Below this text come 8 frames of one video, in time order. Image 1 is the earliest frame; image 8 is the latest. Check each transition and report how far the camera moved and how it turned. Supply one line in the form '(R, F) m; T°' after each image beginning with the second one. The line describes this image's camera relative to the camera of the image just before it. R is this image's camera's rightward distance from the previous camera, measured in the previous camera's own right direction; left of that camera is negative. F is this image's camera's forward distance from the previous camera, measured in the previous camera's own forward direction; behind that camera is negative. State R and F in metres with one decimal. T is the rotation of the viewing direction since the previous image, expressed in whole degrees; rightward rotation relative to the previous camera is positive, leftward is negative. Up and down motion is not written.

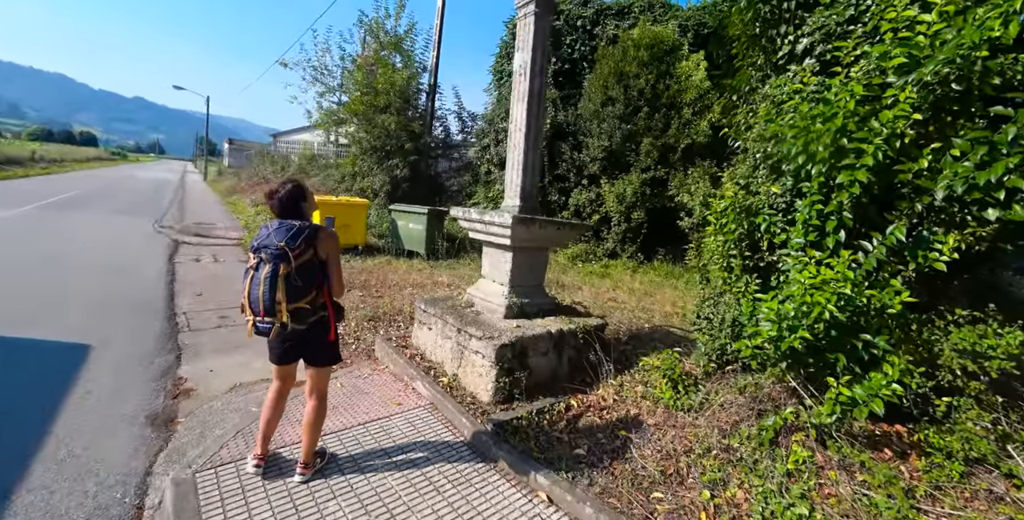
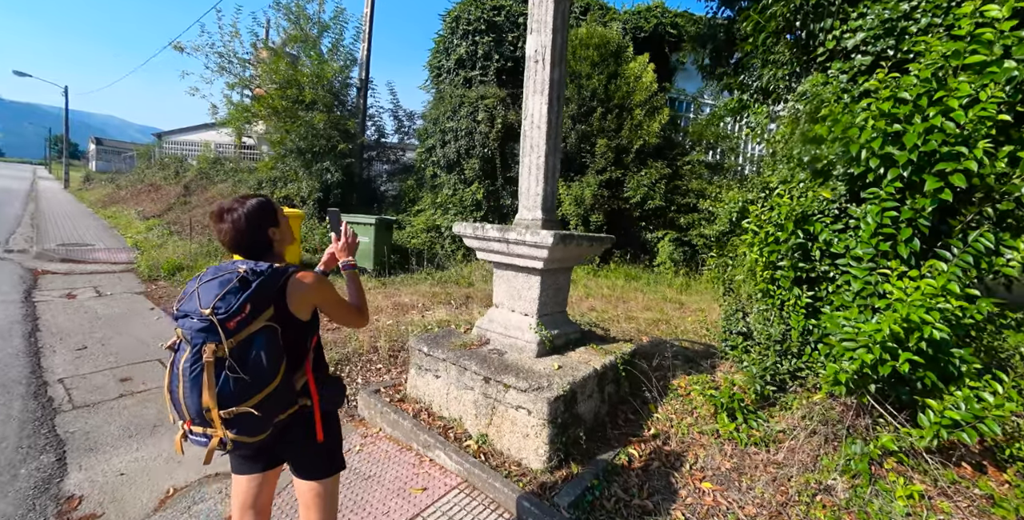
(-0.9, +0.8) m; +12°
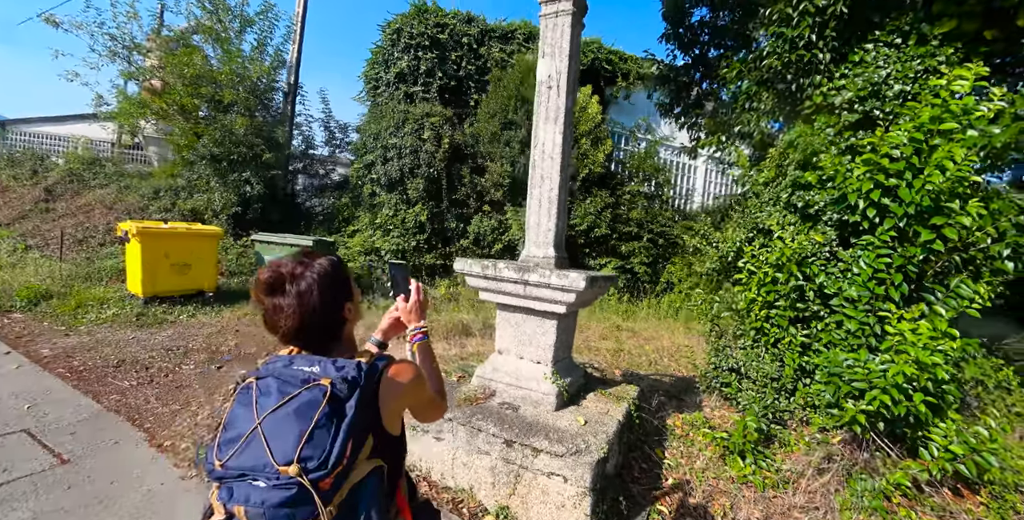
(-0.8, +0.4) m; +12°
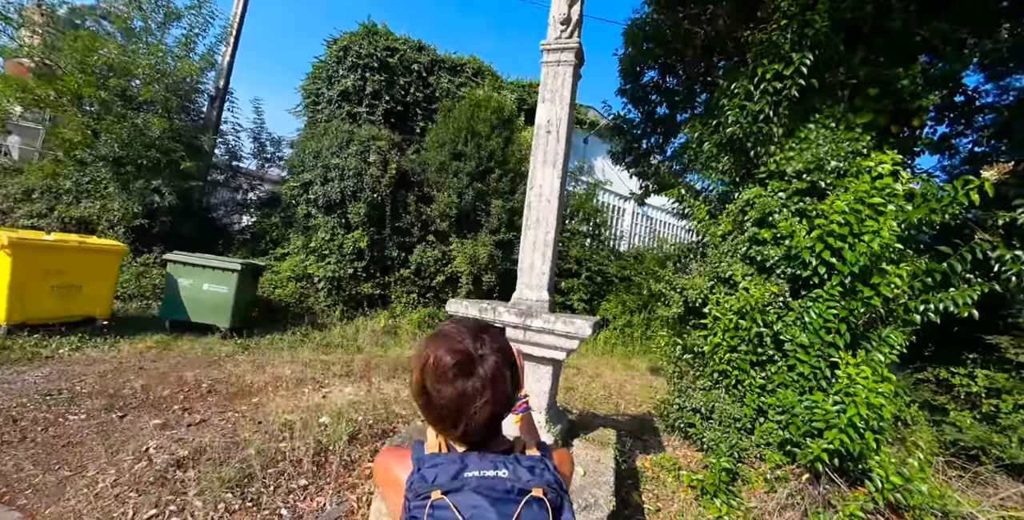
(-0.6, +0.1) m; +12°
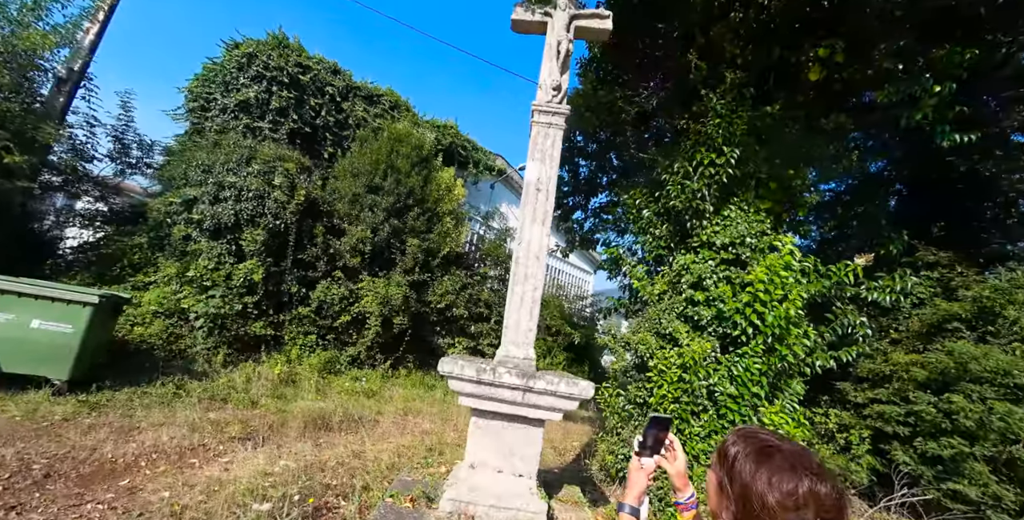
(-0.9, +0.2) m; +17°
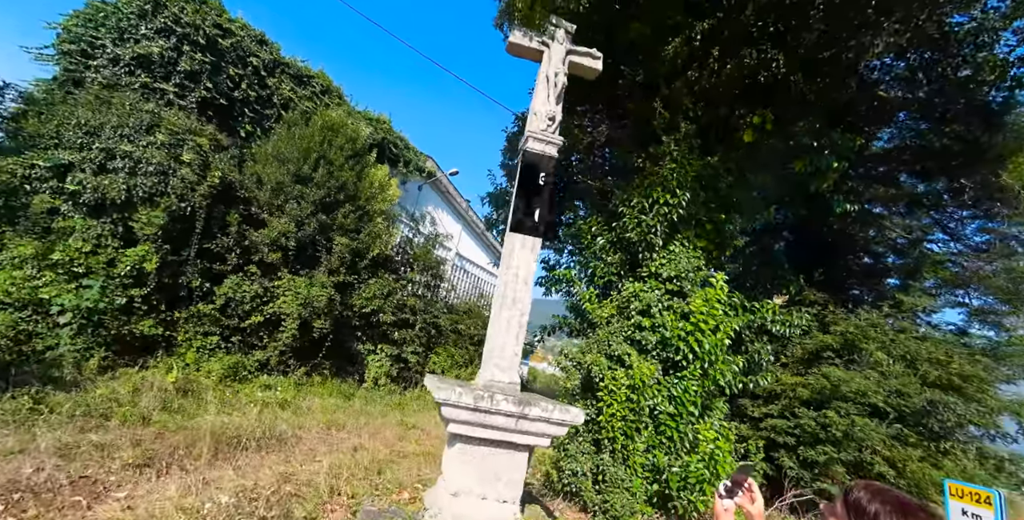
(-0.8, +0.1) m; +14°
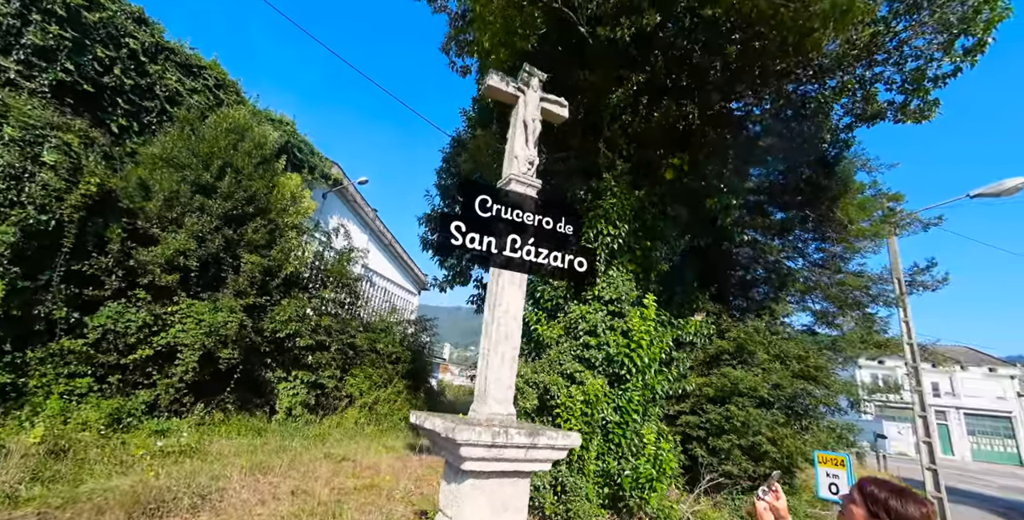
(-0.9, 0.0) m; +16°
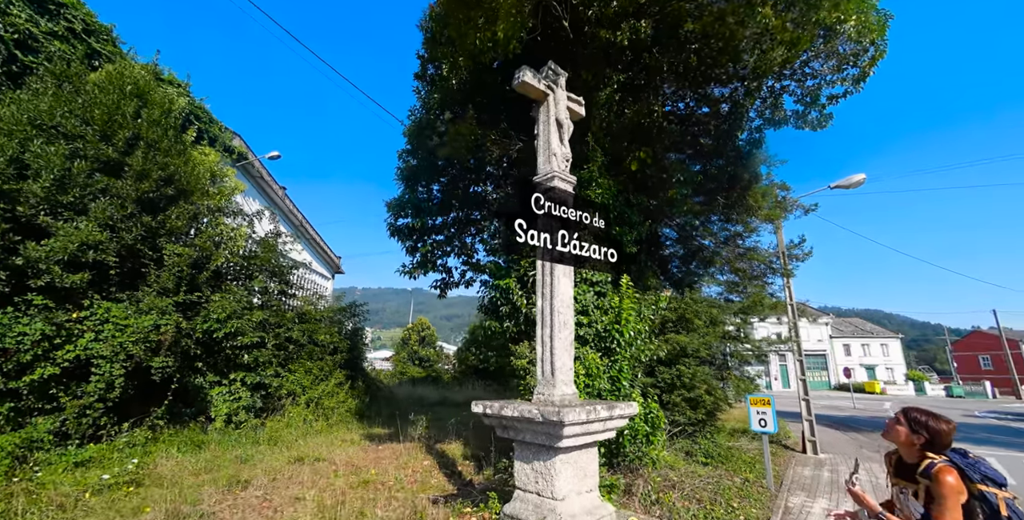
(-1.6, +0.1) m; +17°
